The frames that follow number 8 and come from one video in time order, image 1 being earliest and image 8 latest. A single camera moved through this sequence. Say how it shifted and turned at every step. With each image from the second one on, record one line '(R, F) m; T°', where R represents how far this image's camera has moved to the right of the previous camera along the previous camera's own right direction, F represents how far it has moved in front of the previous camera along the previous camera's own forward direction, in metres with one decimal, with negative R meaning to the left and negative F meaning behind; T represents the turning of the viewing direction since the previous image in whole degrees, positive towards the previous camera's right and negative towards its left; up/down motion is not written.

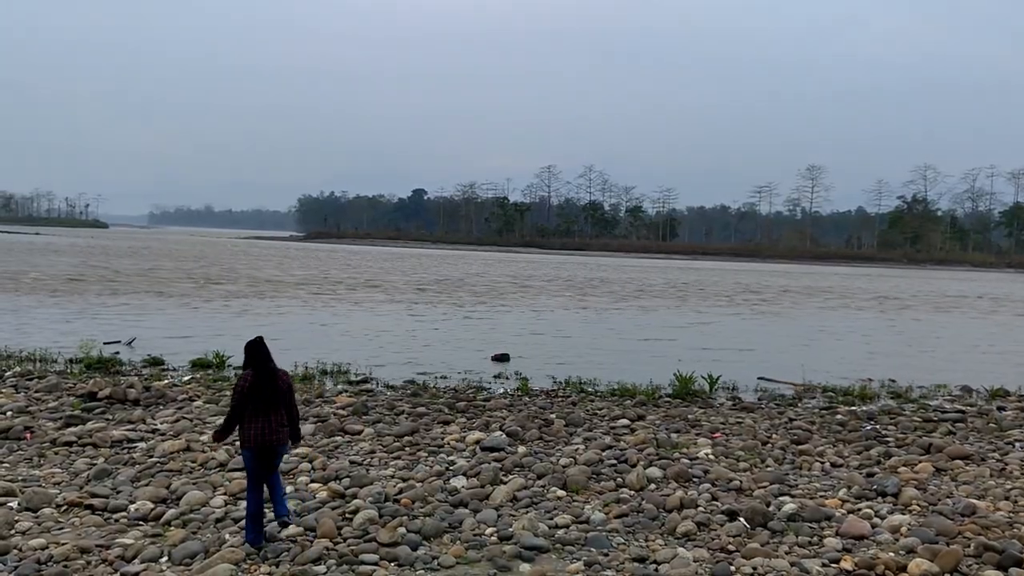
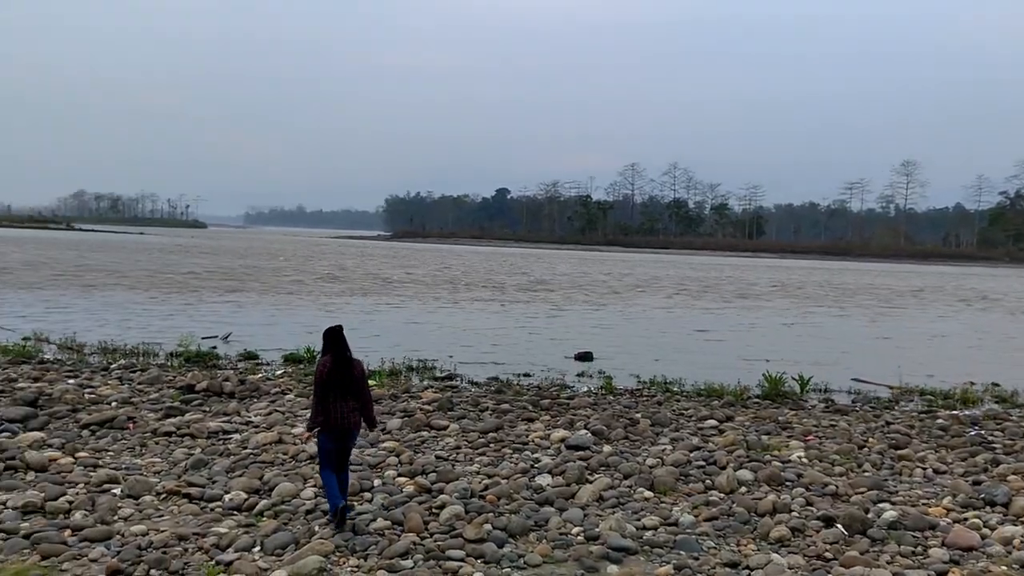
(0.0, +0.1) m; -6°
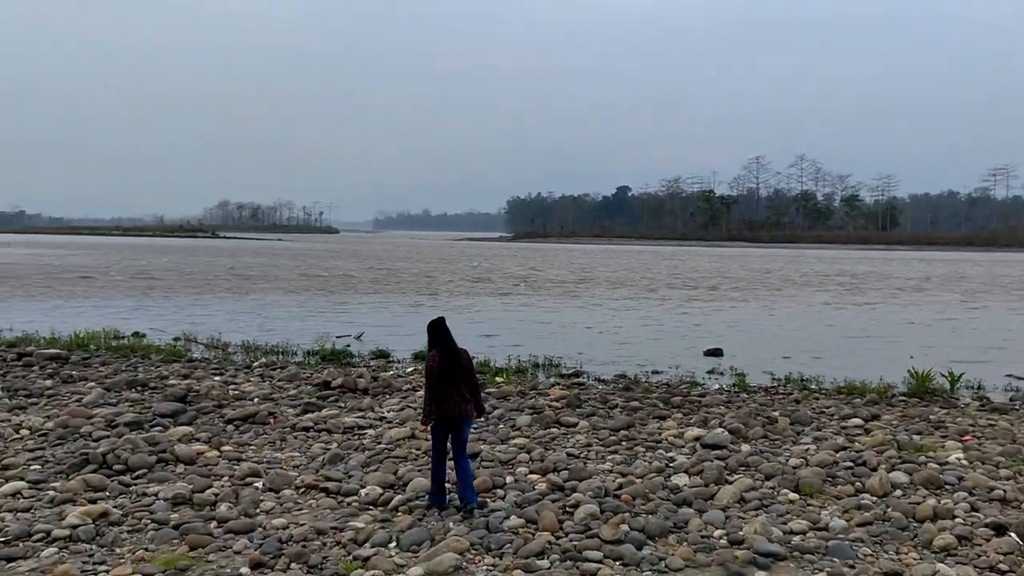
(-0.1, +0.2) m; -9°
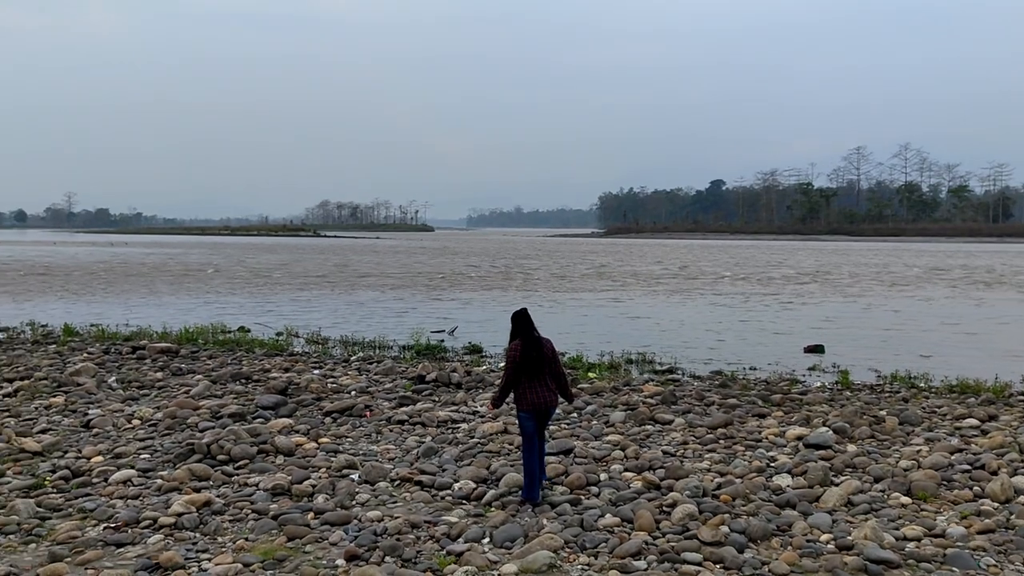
(0.0, +0.1) m; -6°
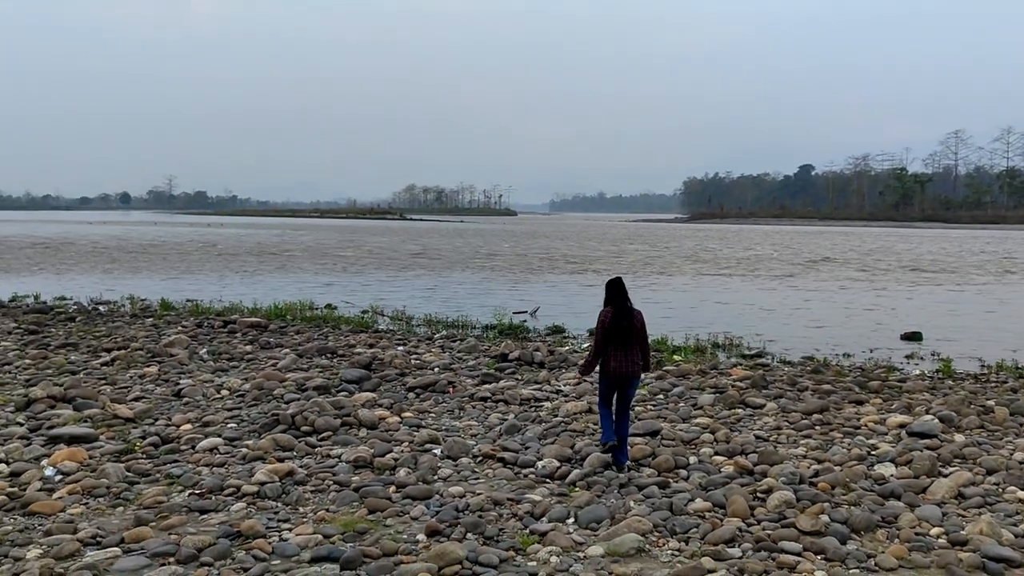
(-0.1, +0.2) m; -6°
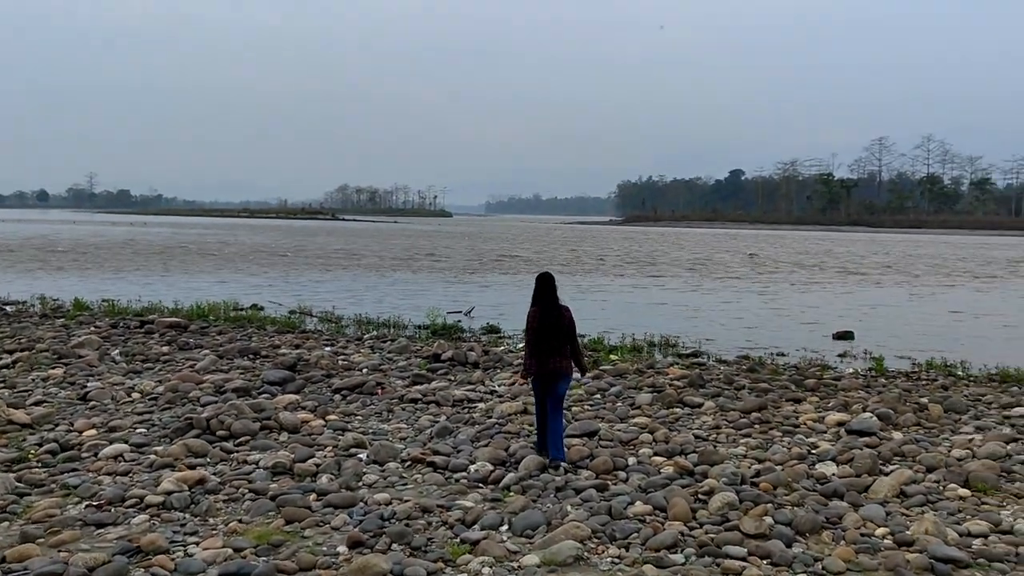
(0.0, +0.4) m; +4°
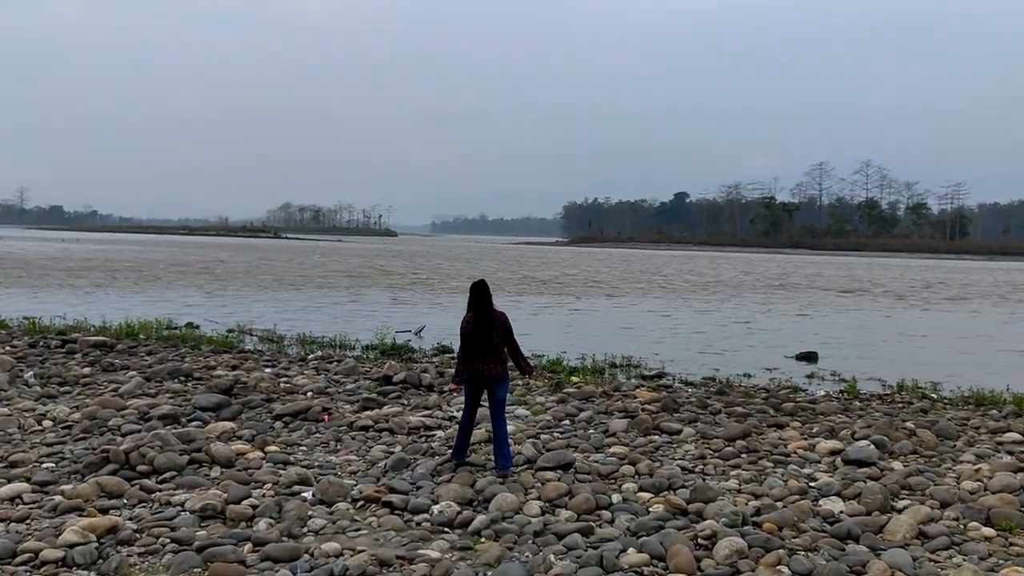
(-0.2, +0.9) m; +4°
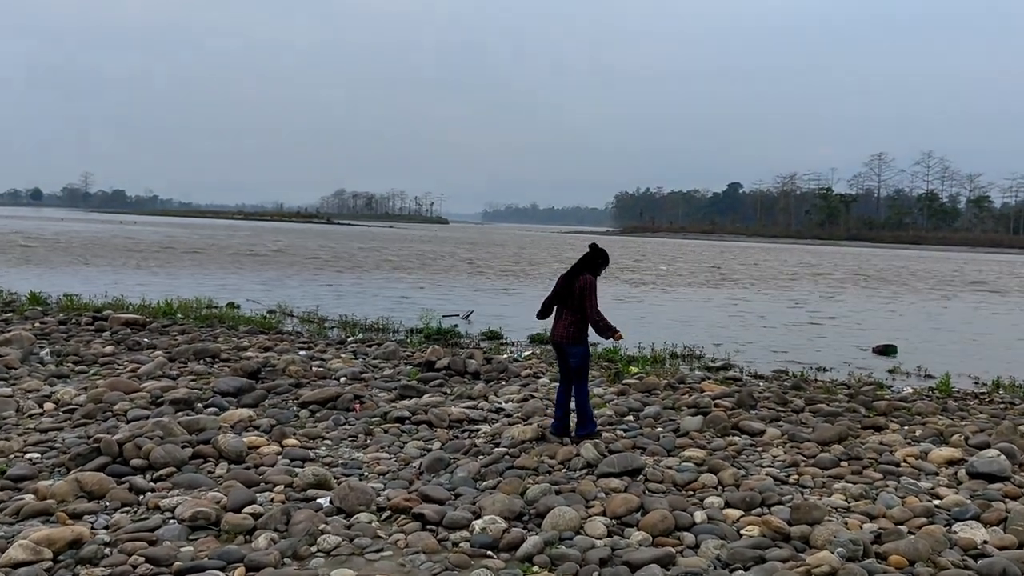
(-0.1, +1.2) m; -3°
